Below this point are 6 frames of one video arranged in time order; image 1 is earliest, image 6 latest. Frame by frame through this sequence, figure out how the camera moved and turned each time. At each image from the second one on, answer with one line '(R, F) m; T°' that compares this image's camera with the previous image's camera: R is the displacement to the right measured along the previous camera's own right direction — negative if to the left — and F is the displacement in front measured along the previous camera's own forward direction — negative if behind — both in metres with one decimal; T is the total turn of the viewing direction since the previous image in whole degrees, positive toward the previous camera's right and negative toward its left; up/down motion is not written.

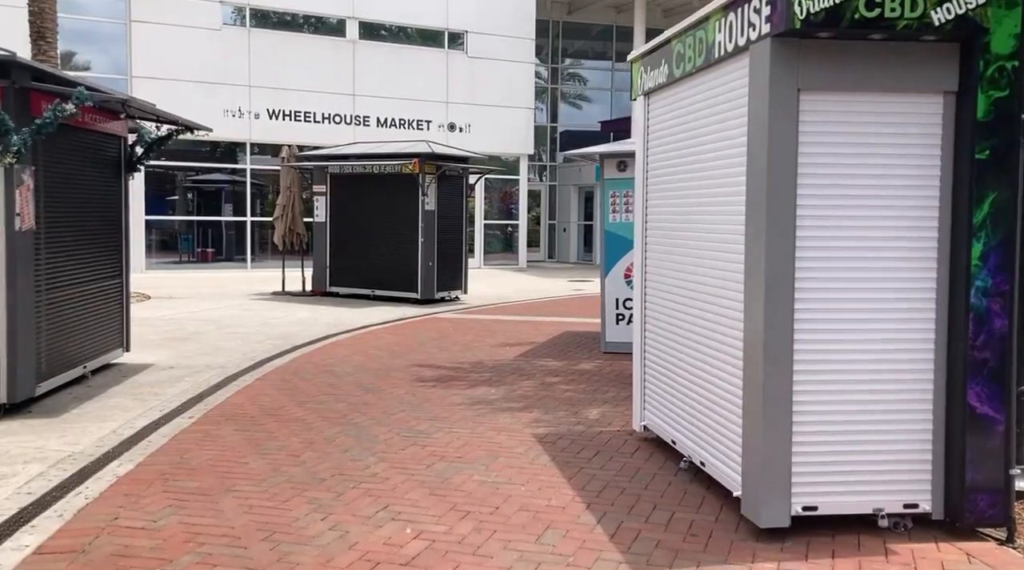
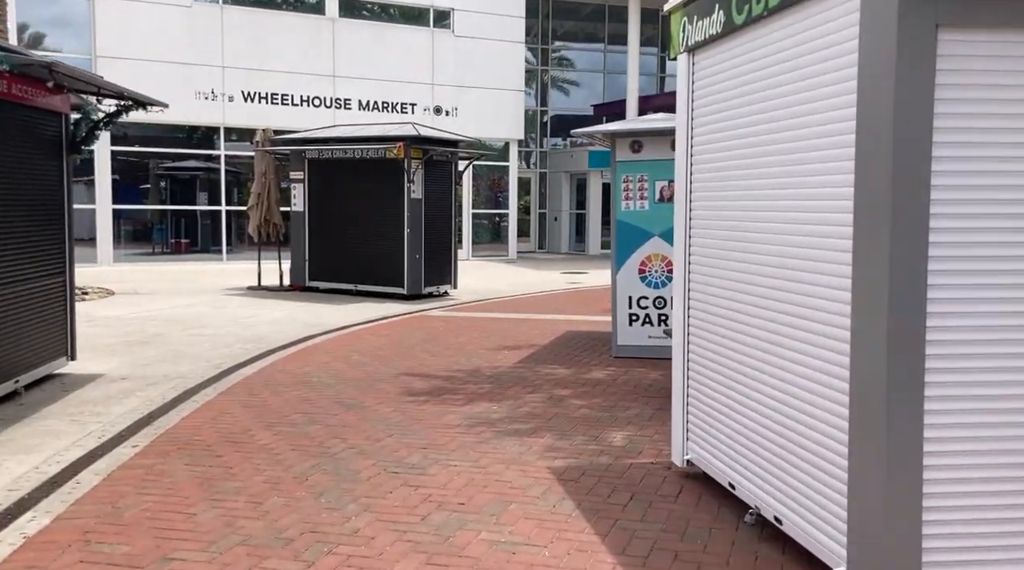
(-0.2, +1.3) m; +1°
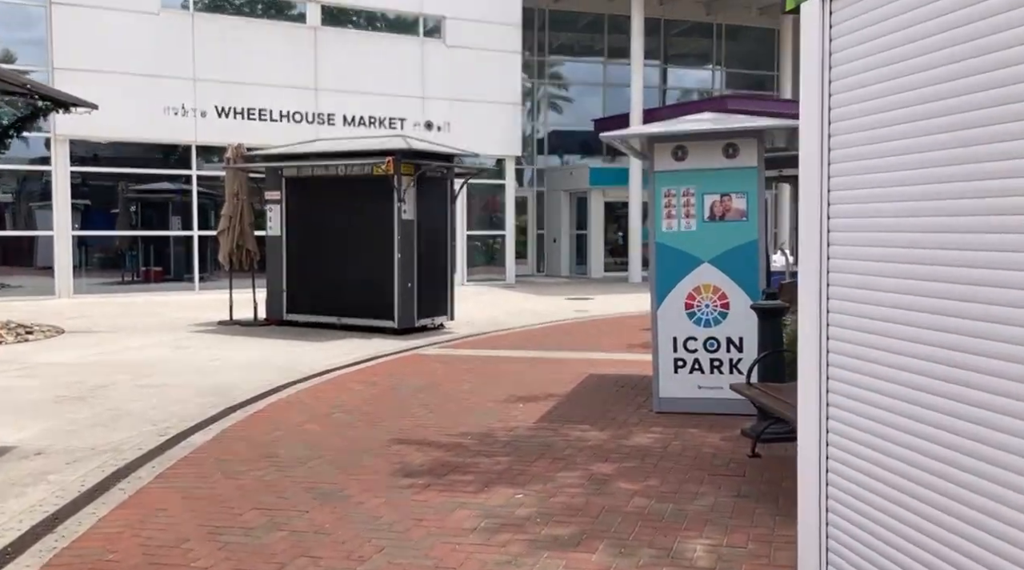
(-0.2, +1.9) m; +1°
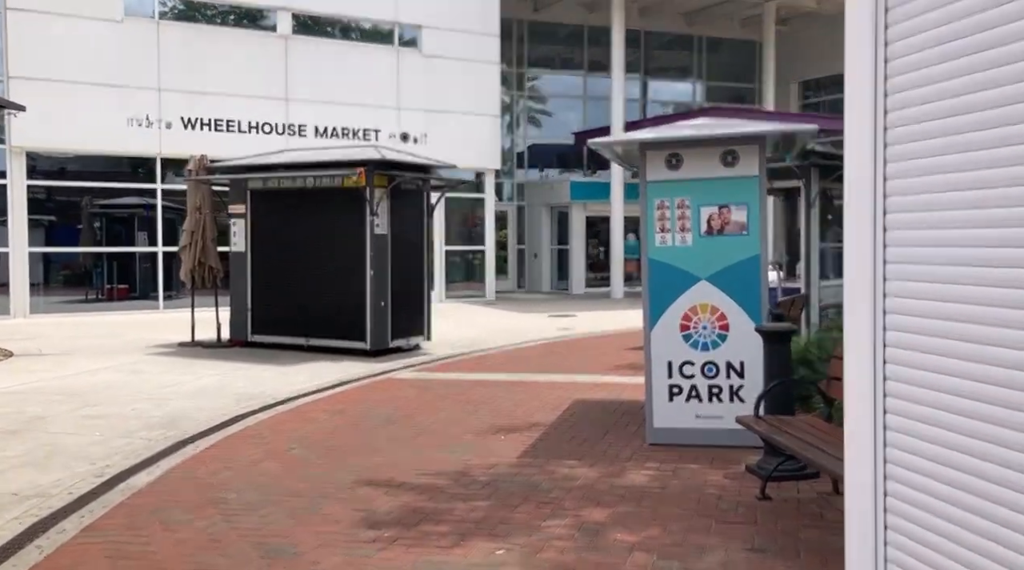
(0.0, +0.8) m; +1°
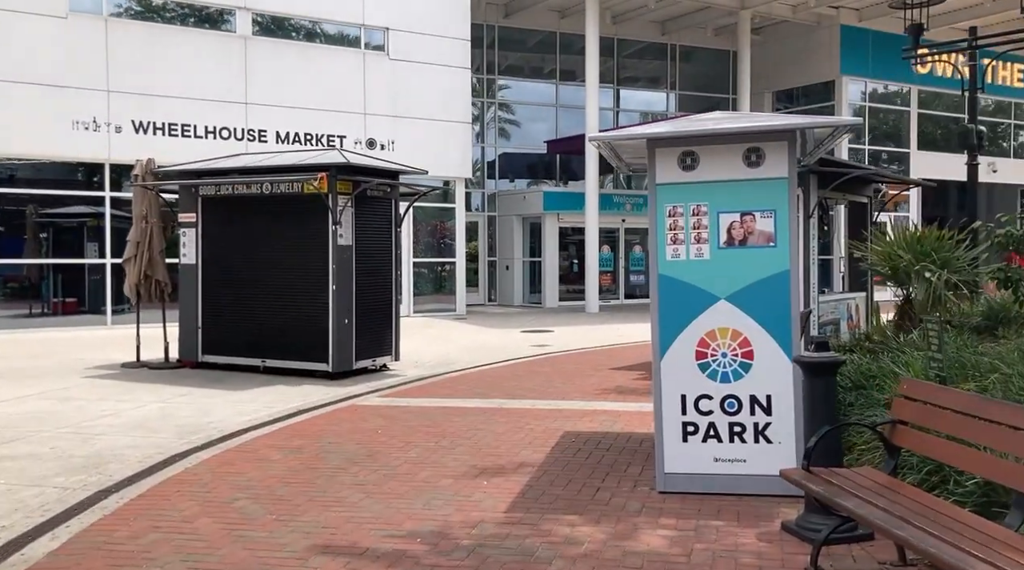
(-0.1, +1.2) m; +2°
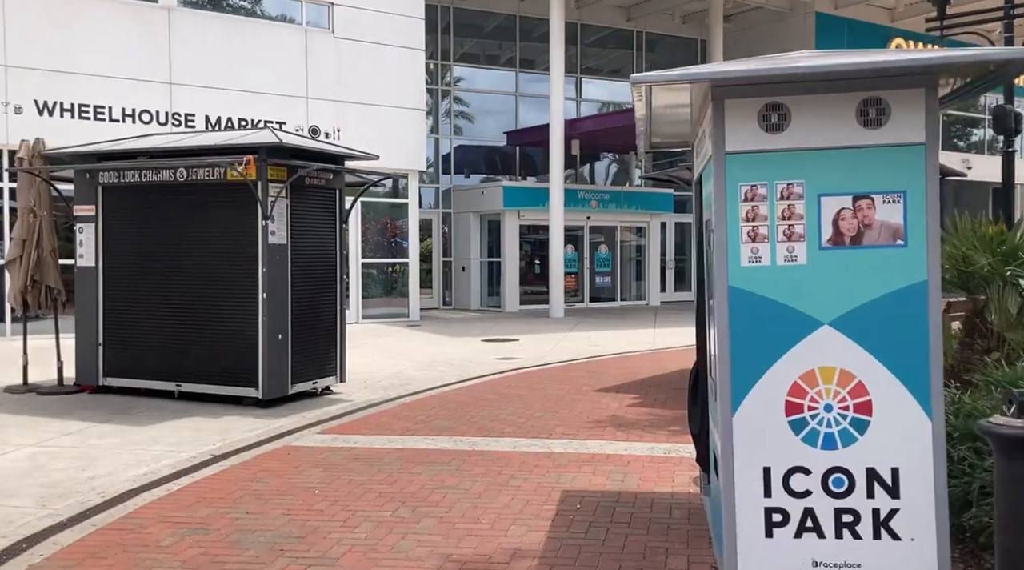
(-0.2, +2.2) m; +3°
